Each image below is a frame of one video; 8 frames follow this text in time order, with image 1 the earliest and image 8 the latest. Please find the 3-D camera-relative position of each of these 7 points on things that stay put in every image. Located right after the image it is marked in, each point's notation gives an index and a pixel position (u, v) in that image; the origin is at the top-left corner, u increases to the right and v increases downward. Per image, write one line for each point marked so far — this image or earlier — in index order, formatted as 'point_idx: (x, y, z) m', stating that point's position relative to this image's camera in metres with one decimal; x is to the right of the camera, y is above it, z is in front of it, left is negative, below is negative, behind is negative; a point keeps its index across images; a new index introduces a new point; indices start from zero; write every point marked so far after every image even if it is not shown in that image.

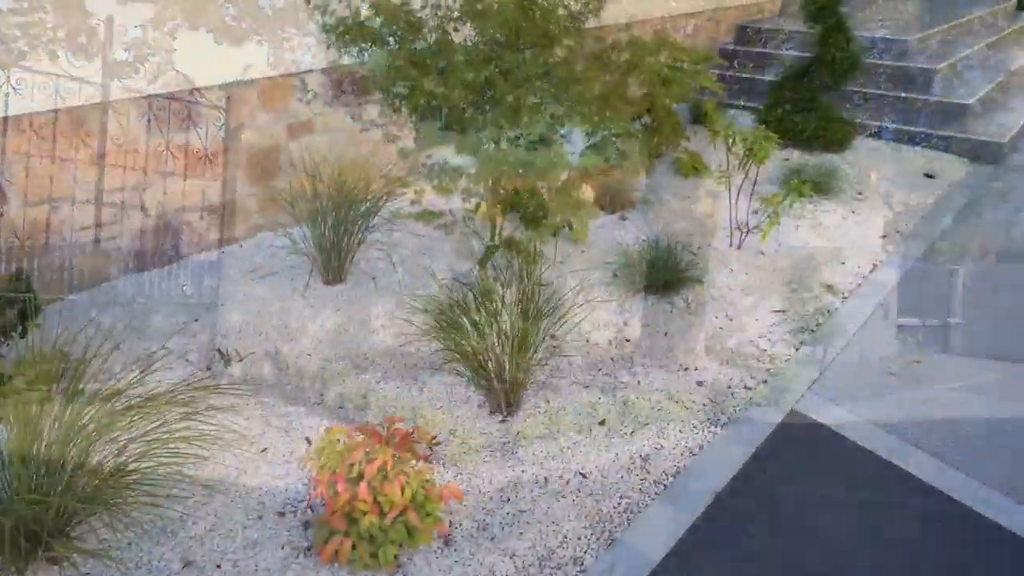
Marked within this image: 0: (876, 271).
0: (+1.9, +0.1, +3.6) m
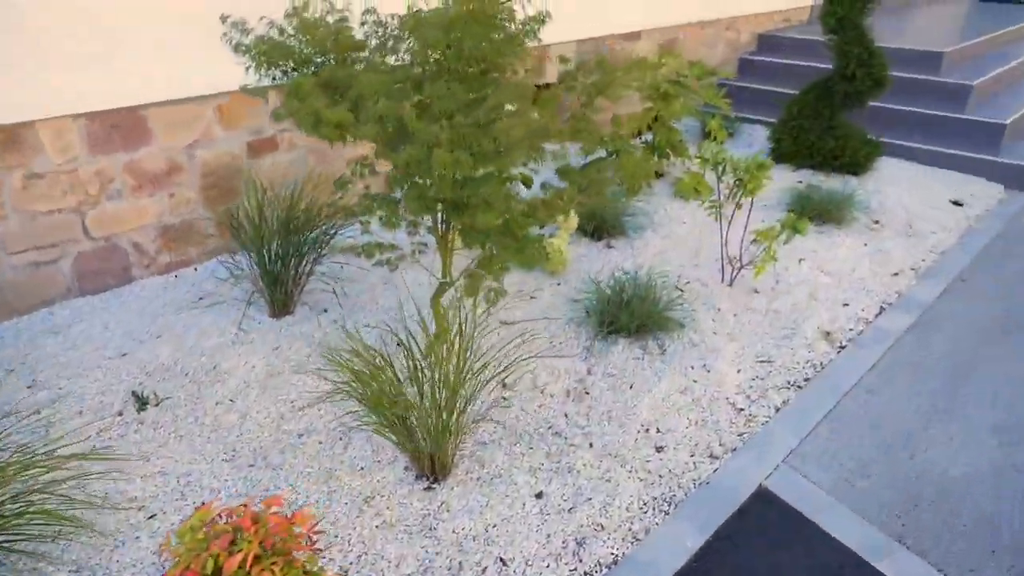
0: (+1.8, -0.1, +3.3) m
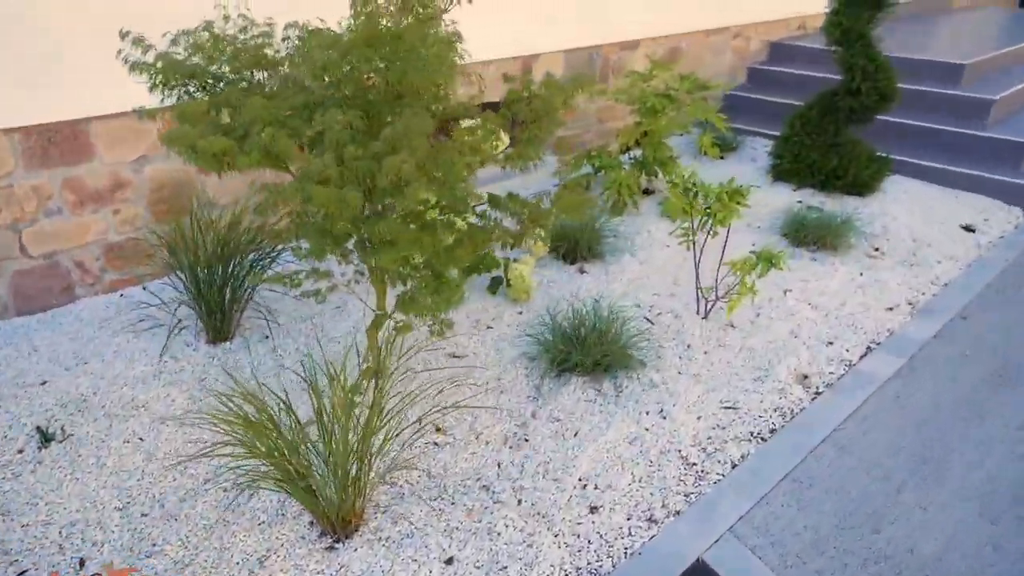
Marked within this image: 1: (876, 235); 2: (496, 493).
0: (+1.5, -0.3, +3.0) m
1: (+2.2, +0.3, +4.1) m
2: (-0.1, -0.7, +2.2) m
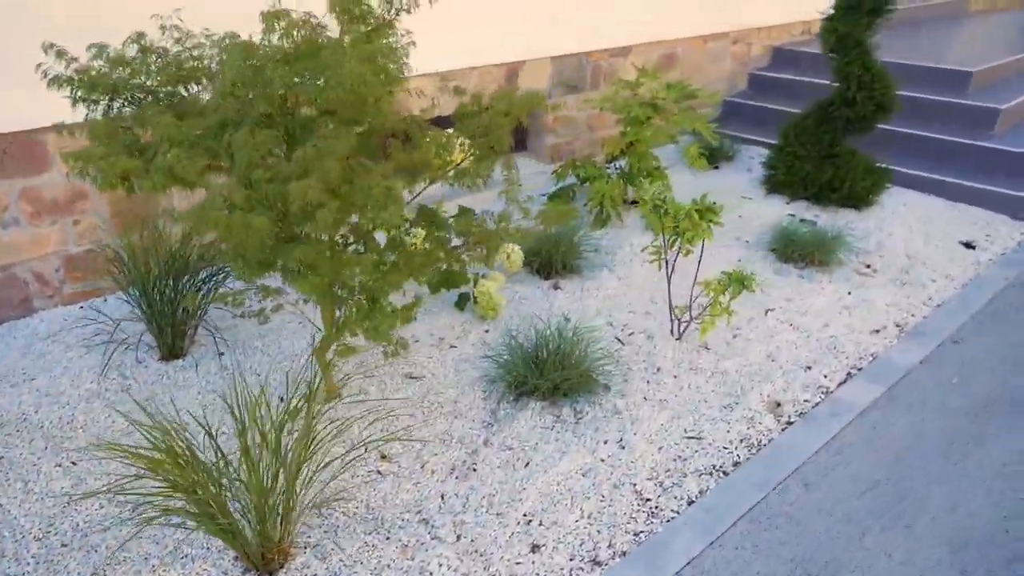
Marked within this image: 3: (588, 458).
0: (+1.4, -0.4, +2.9) m
1: (+2.0, +0.2, +3.9) m
2: (-0.2, -0.7, +2.1) m
3: (+0.3, -0.6, +2.4) m
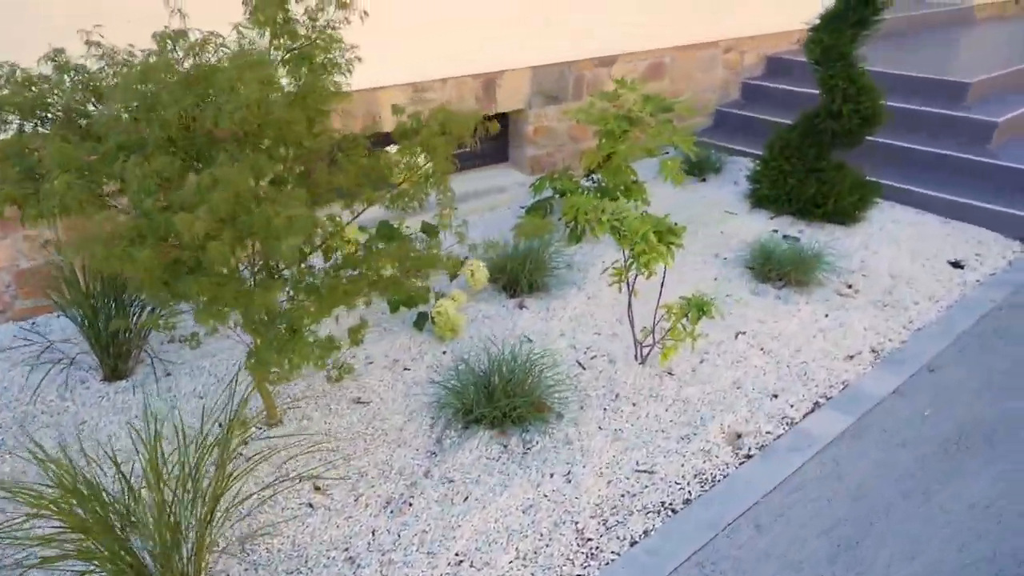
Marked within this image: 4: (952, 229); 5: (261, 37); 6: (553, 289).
0: (+1.2, -0.5, +2.7) m
1: (+1.9, +0.1, +3.8) m
2: (-0.4, -0.8, +2.0) m
3: (+0.1, -0.7, +2.3) m
4: (+2.7, +0.4, +4.3) m
5: (-0.8, +0.8, +2.1) m
6: (+0.2, 0.0, +3.5) m
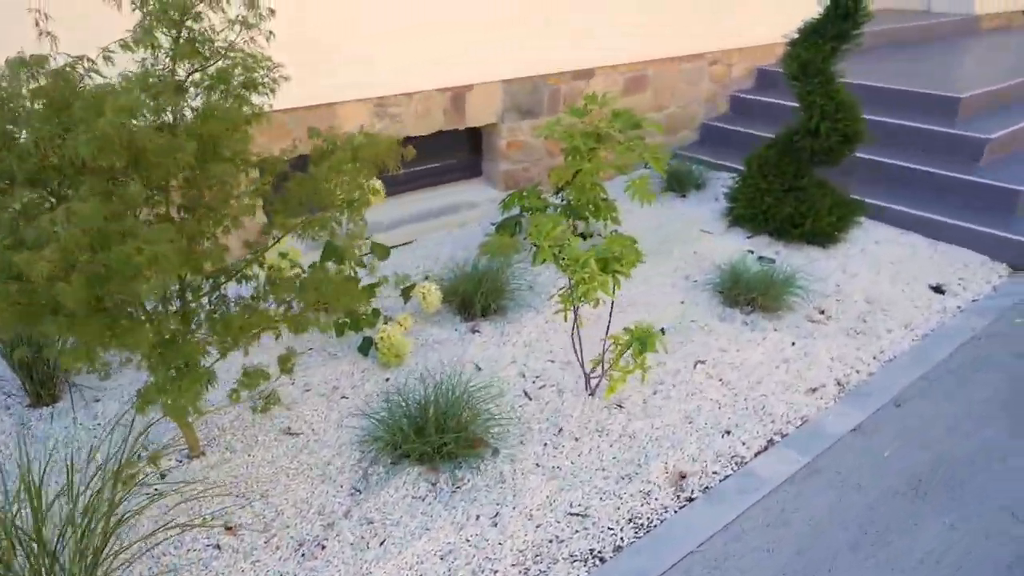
0: (+0.9, -0.6, +2.6) m
1: (+1.7, 0.0, +3.6) m
2: (-0.7, -0.9, +1.9) m
3: (-0.2, -0.8, +2.2) m
4: (+2.5, +0.2, +4.1) m
5: (-1.0, +0.7, +2.0) m
6: (0.0, -0.1, +3.4) m
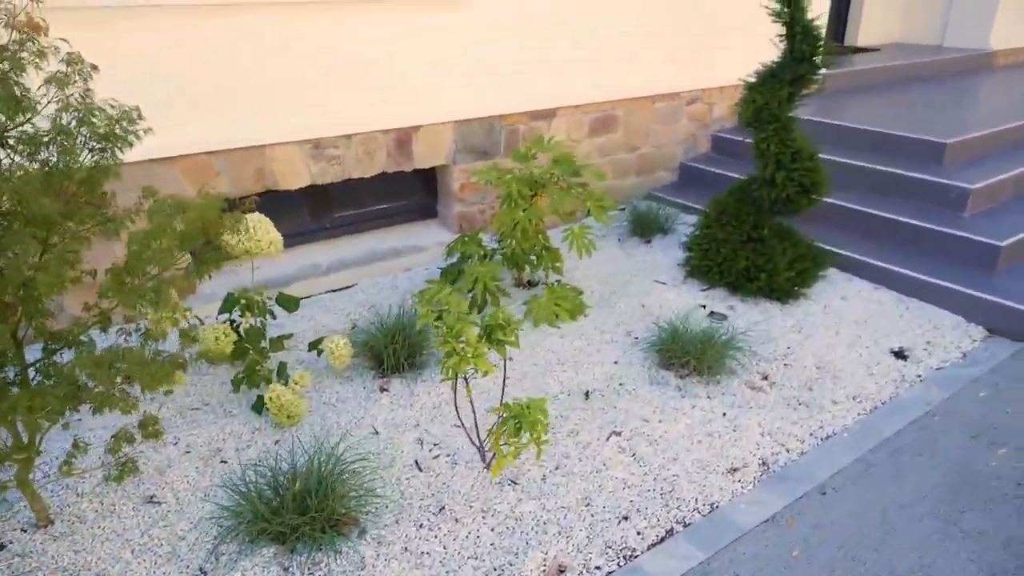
0: (+0.5, -0.9, +2.3) m
1: (+1.3, -0.3, +3.4) m
2: (-1.2, -1.1, +1.8) m
3: (-0.7, -1.0, +2.0) m
4: (+2.2, -0.1, +3.8) m
5: (-1.5, +0.5, +1.9) m
6: (-0.4, -0.4, +3.2) m
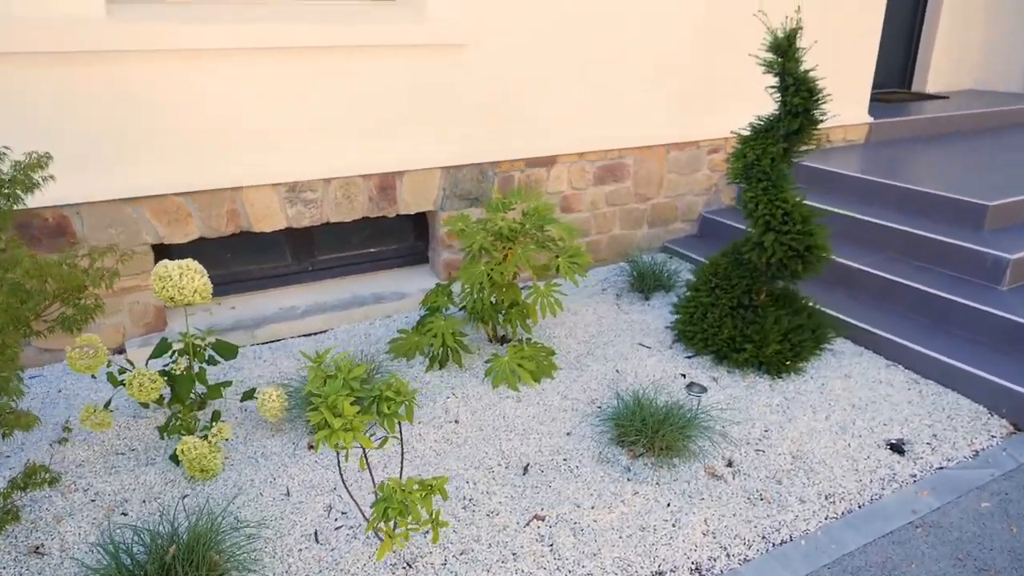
0: (+0.1, -1.1, +2.1) m
1: (+1.0, -0.7, +3.0) m
2: (-1.7, -1.2, +1.7) m
3: (-1.1, -1.2, +1.9) m
4: (+2.0, -0.5, +3.4) m
5: (-1.8, +0.3, +1.9) m
6: (-0.7, -0.6, +3.1) m
